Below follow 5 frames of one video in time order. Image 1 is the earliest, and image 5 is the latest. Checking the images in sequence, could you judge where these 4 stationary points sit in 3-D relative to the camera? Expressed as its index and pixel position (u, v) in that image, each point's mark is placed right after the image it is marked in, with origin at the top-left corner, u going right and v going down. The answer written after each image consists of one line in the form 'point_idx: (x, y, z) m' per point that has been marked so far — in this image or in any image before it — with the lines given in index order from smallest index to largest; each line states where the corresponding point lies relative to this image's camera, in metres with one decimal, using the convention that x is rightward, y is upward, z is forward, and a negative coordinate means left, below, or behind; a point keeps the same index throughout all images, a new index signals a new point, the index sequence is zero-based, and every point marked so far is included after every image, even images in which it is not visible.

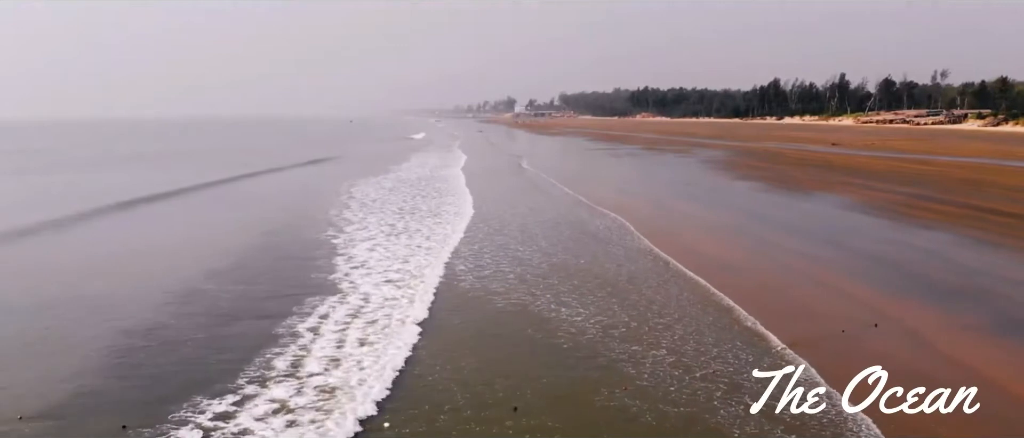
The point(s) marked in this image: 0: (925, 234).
0: (+7.8, -0.3, +12.2) m
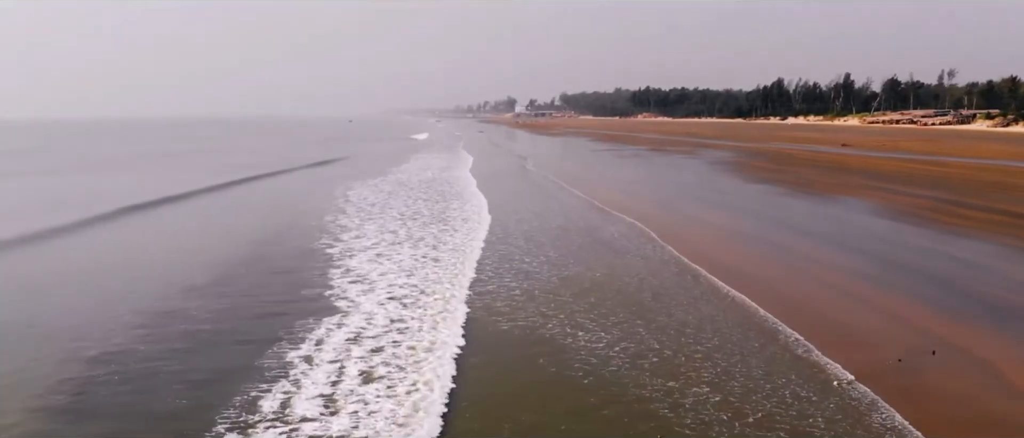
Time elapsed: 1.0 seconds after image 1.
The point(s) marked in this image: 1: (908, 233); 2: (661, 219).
0: (+7.9, -0.4, +11.4) m
1: (+7.5, -0.2, +12.3) m
2: (+3.4, 0.0, +14.5) m
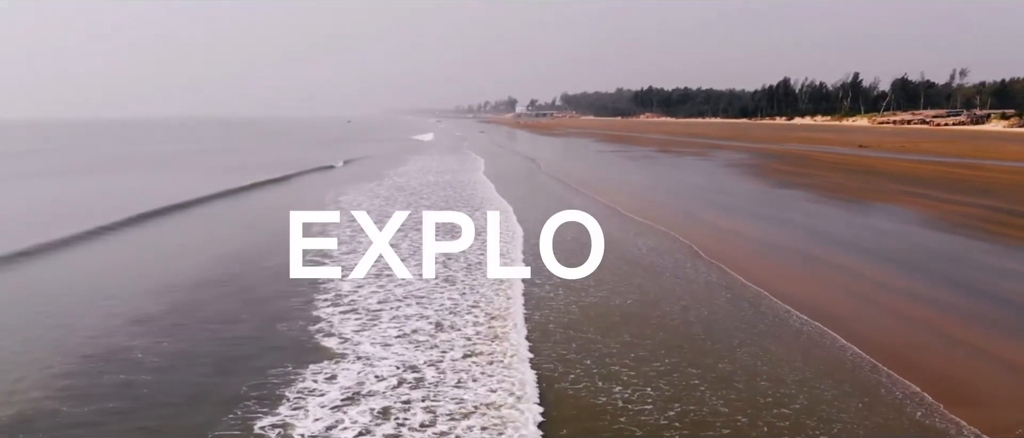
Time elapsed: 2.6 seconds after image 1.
0: (+8.2, -0.6, +10.2) m
1: (+7.7, -0.4, +11.0) m
2: (+3.6, -0.2, +13.3) m
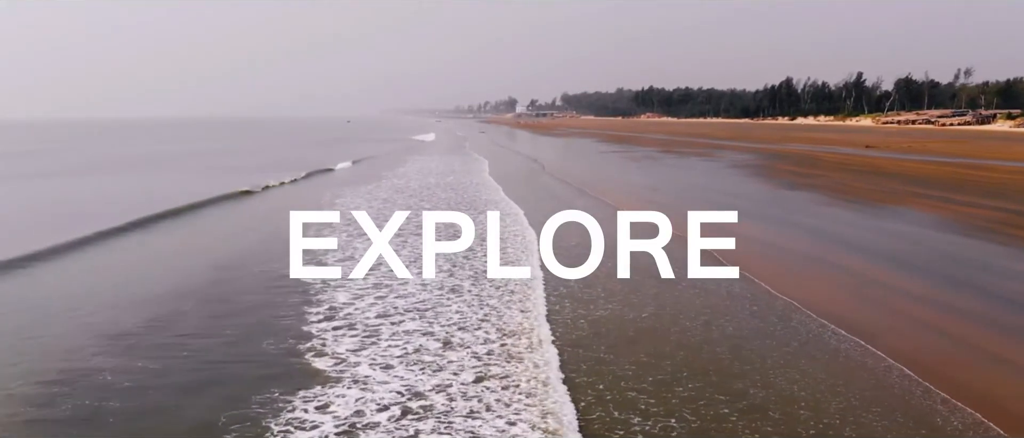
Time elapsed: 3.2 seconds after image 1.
0: (+8.3, -0.7, +9.6) m
1: (+7.8, -0.5, +10.5) m
2: (+3.7, -0.3, +12.7) m
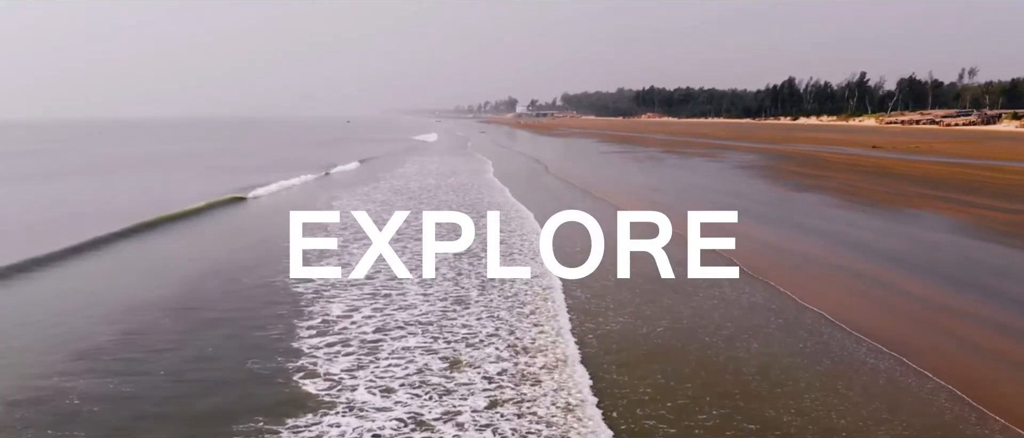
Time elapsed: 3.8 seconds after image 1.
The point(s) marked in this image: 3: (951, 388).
0: (+8.3, -0.8, +9.2) m
1: (+7.9, -0.6, +10.0) m
2: (+3.8, -0.4, +12.3) m
3: (+3.3, -1.3, +5.0) m
